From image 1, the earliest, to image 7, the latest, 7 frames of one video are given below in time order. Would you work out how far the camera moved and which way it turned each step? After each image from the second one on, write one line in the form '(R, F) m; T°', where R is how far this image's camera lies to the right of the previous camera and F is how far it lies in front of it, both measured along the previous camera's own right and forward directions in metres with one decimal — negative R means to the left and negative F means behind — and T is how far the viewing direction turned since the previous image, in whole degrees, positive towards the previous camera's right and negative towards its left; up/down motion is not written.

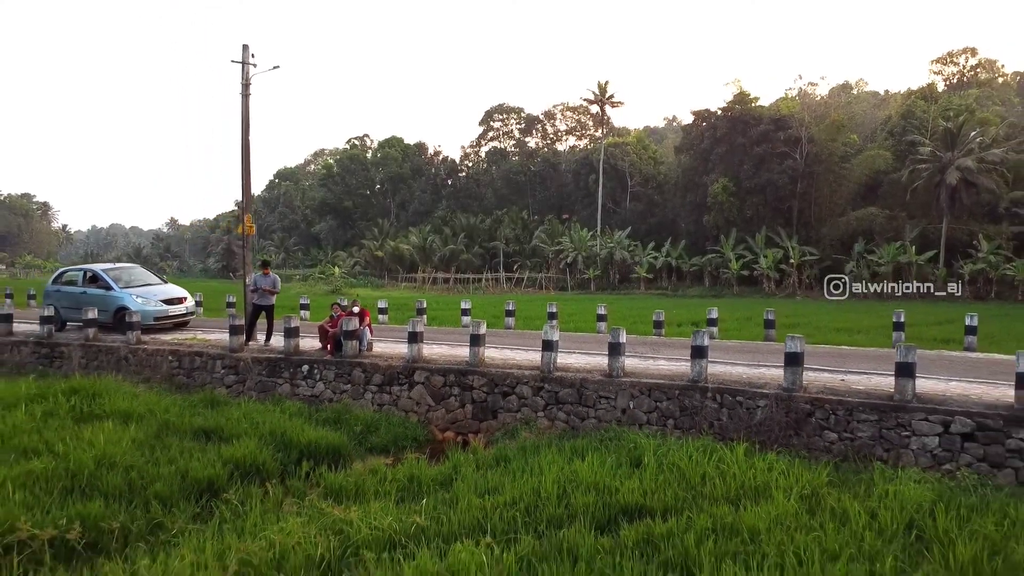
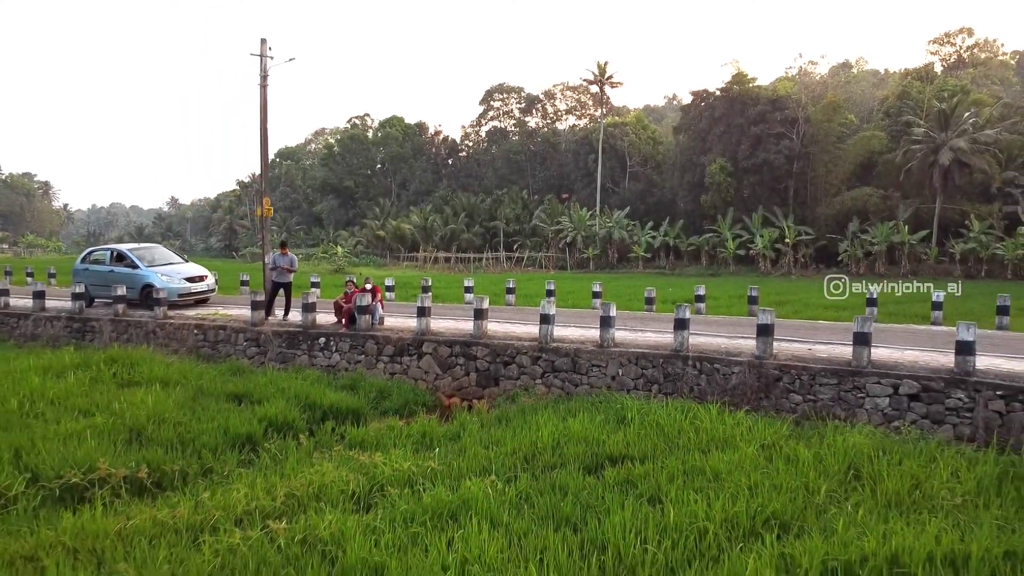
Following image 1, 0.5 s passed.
(0.0, -0.7) m; 0°
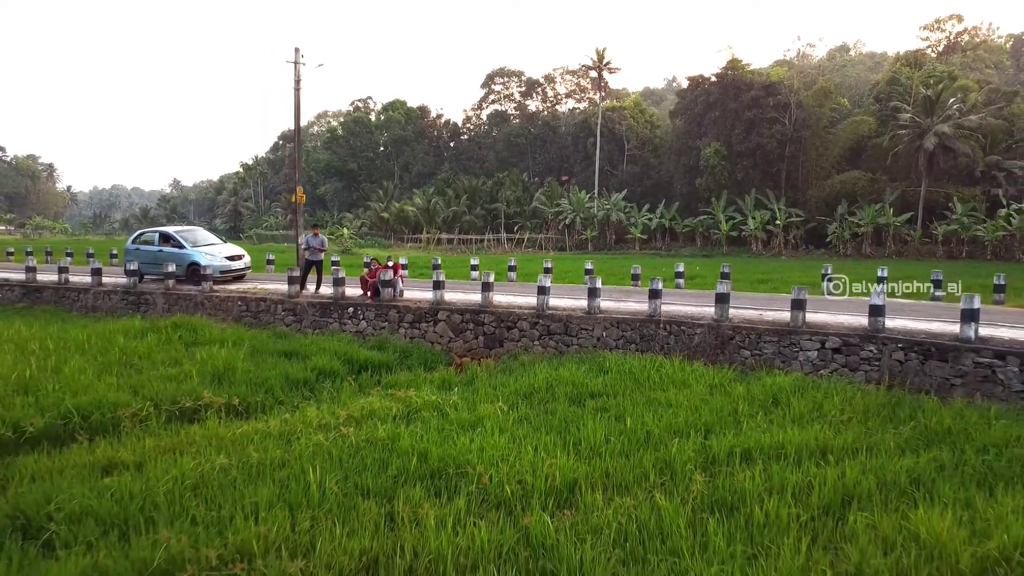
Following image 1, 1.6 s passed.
(0.0, -1.5) m; 0°
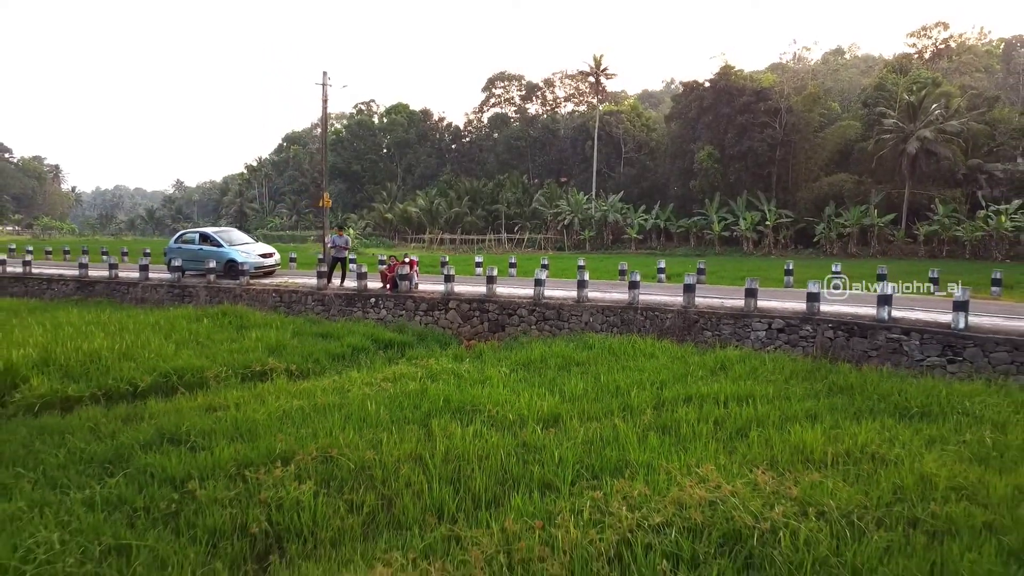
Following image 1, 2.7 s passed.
(0.0, -1.7) m; 0°
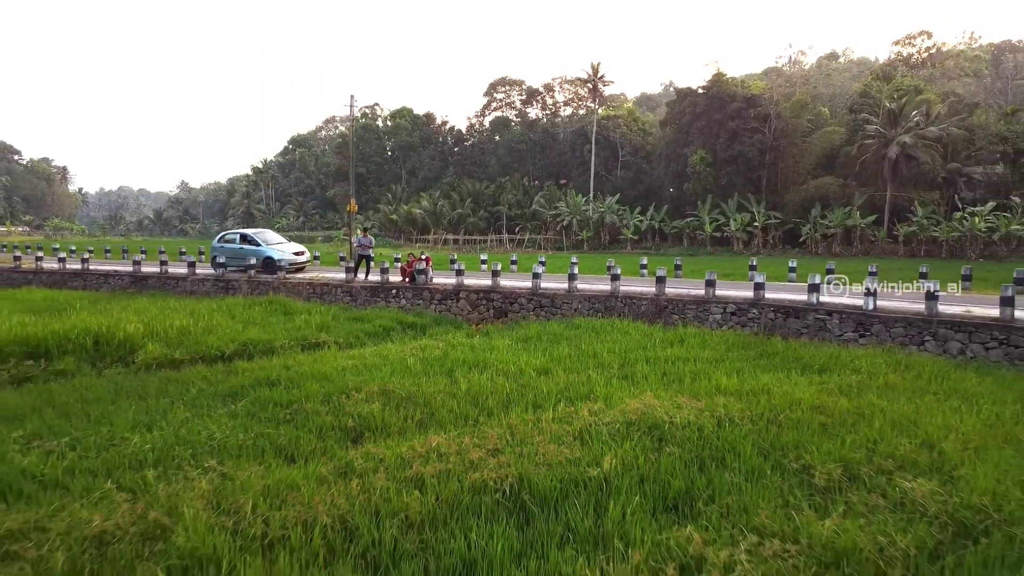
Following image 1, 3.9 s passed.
(0.0, -2.1) m; 0°
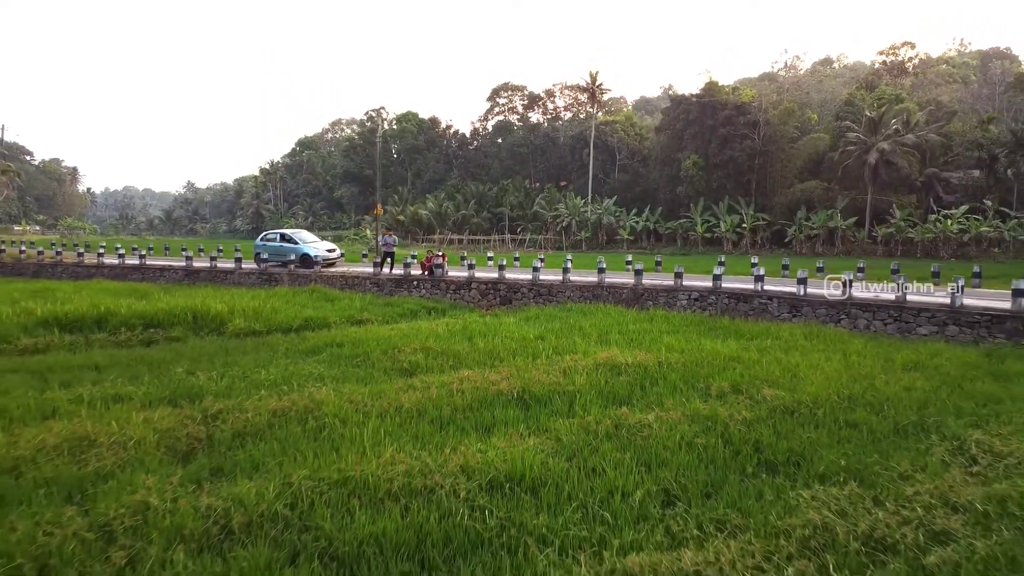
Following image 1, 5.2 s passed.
(0.0, -2.6) m; 0°
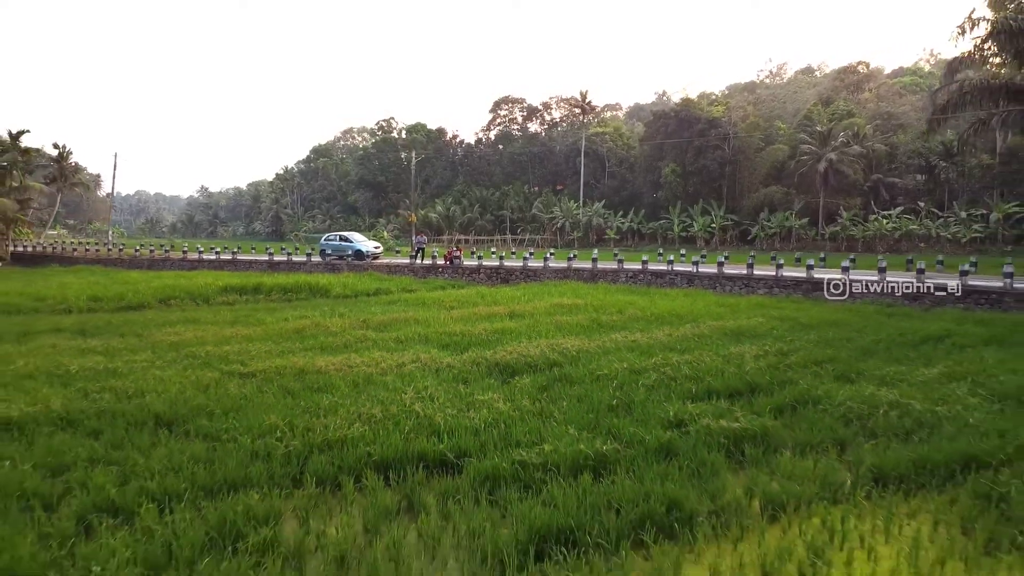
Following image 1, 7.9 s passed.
(+0.2, -7.0) m; 0°
